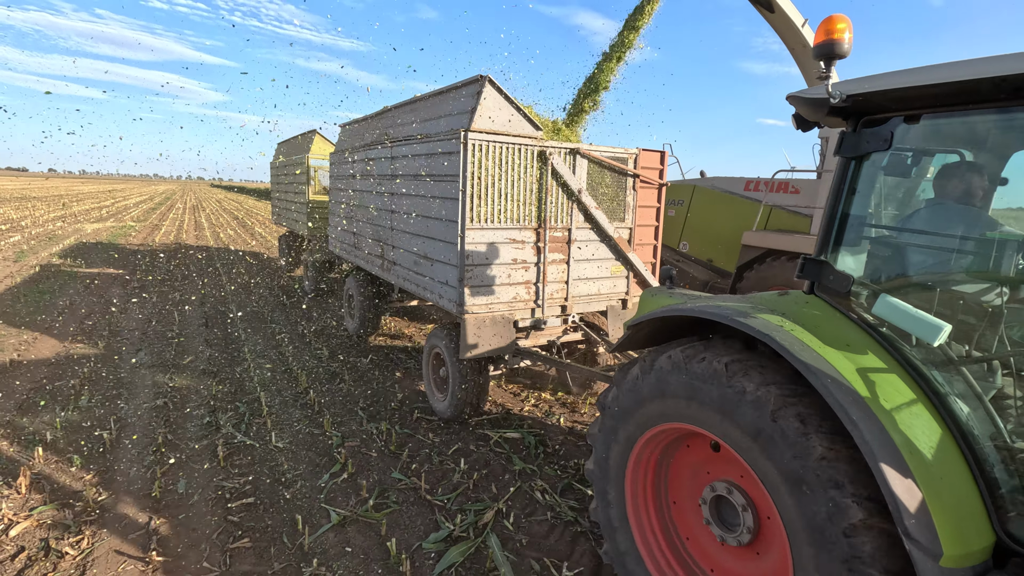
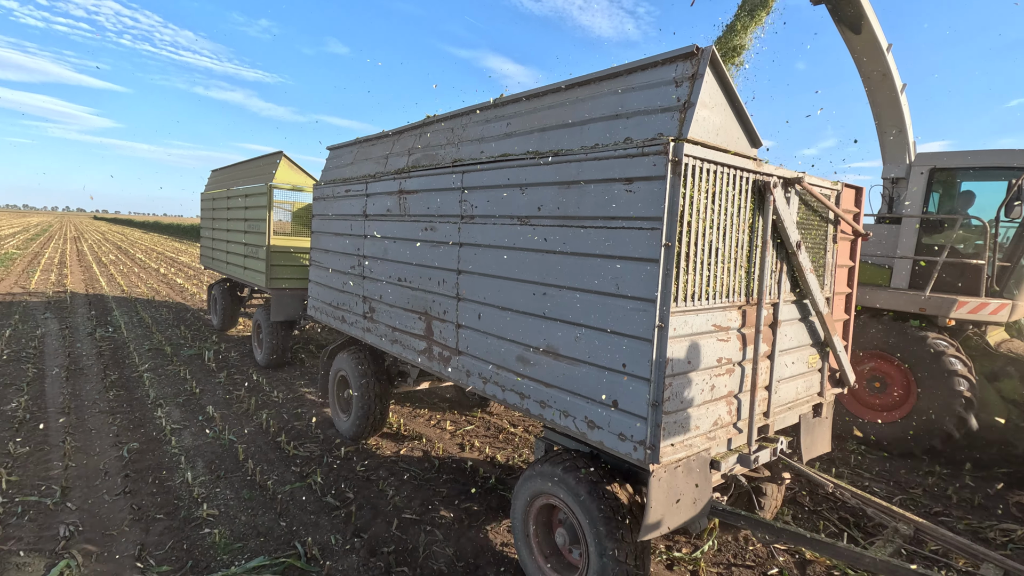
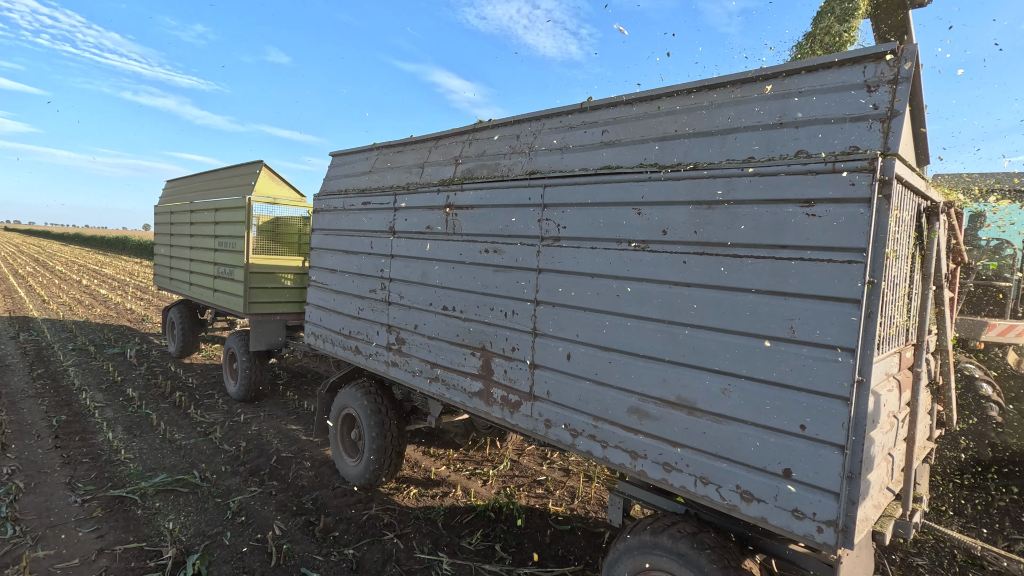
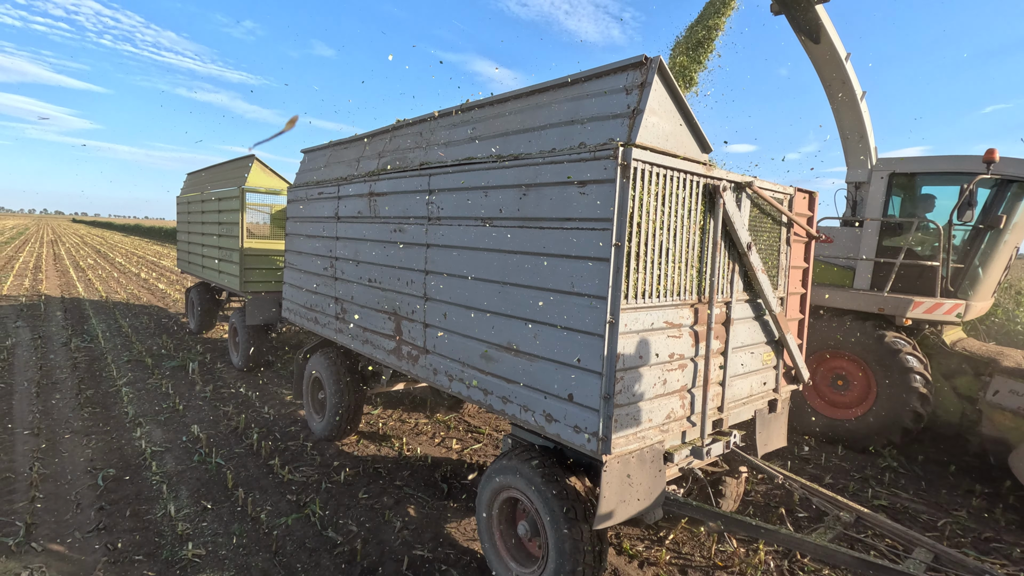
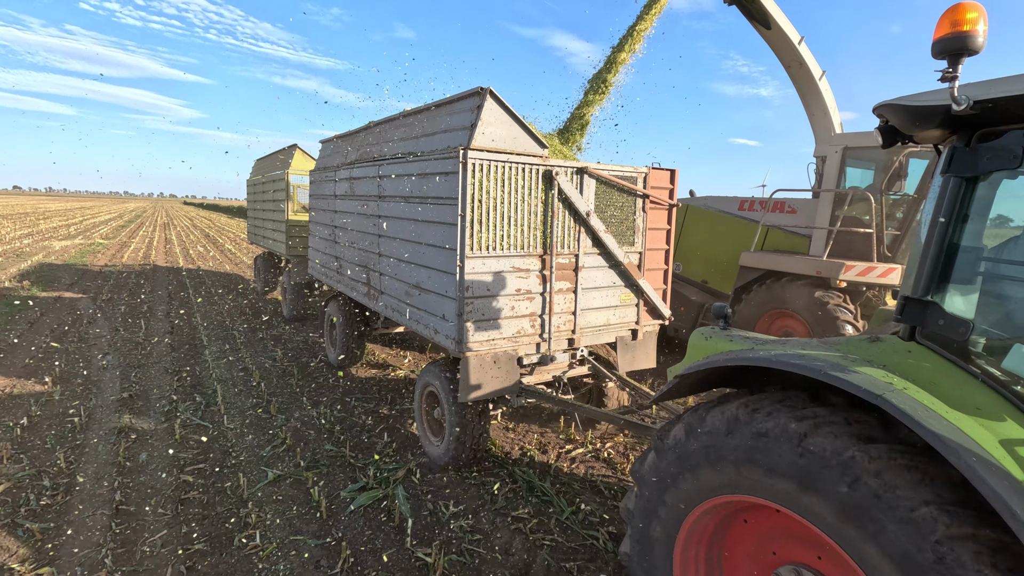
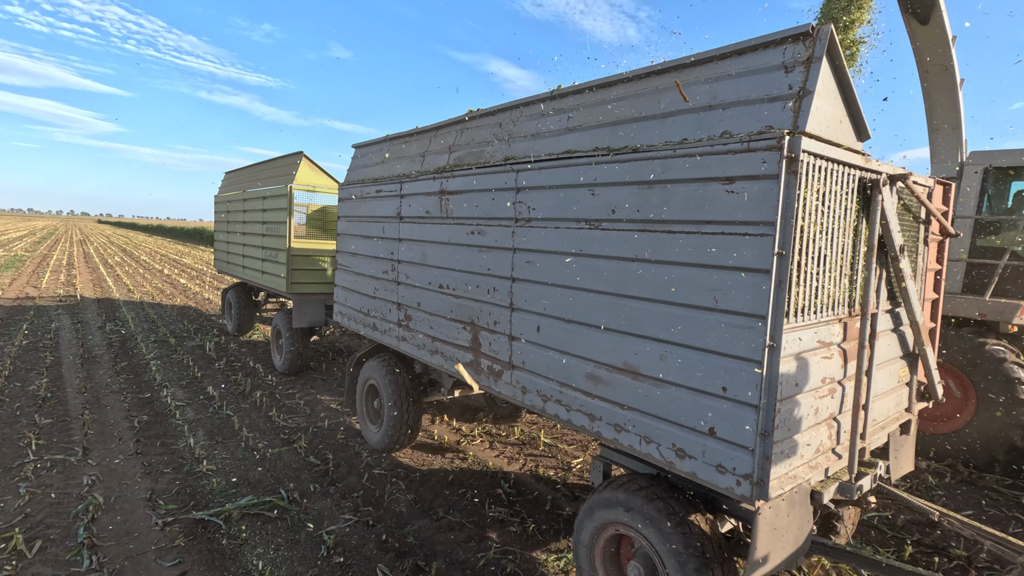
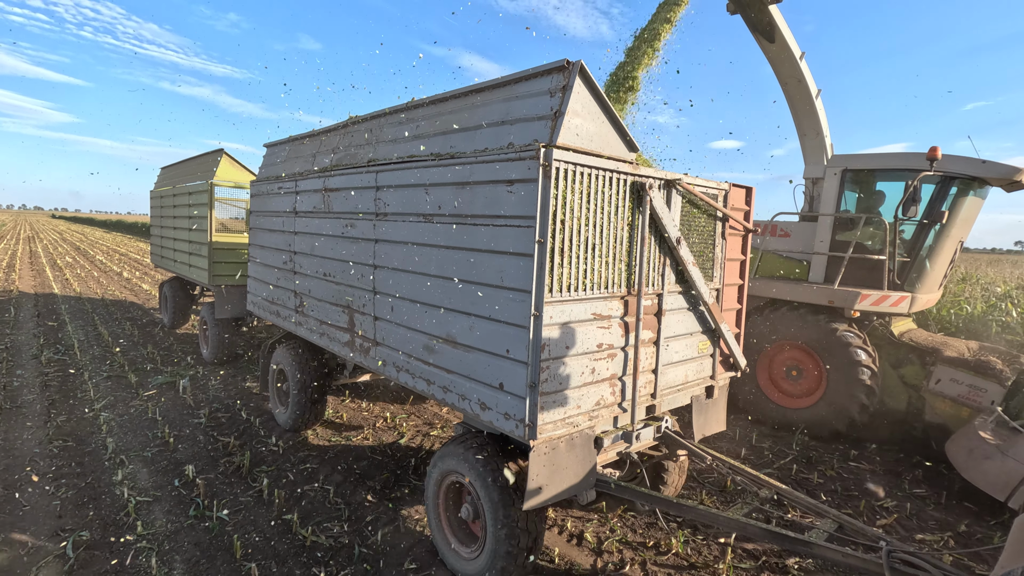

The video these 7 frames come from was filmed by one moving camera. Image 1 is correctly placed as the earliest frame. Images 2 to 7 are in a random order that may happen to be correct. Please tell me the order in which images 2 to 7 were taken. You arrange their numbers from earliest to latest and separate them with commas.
5, 7, 4, 2, 6, 3
